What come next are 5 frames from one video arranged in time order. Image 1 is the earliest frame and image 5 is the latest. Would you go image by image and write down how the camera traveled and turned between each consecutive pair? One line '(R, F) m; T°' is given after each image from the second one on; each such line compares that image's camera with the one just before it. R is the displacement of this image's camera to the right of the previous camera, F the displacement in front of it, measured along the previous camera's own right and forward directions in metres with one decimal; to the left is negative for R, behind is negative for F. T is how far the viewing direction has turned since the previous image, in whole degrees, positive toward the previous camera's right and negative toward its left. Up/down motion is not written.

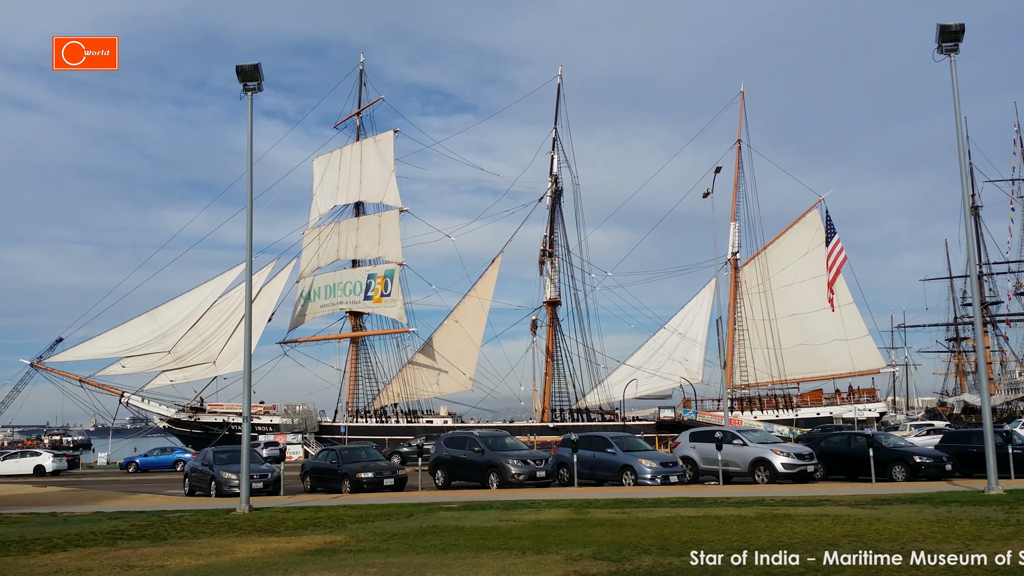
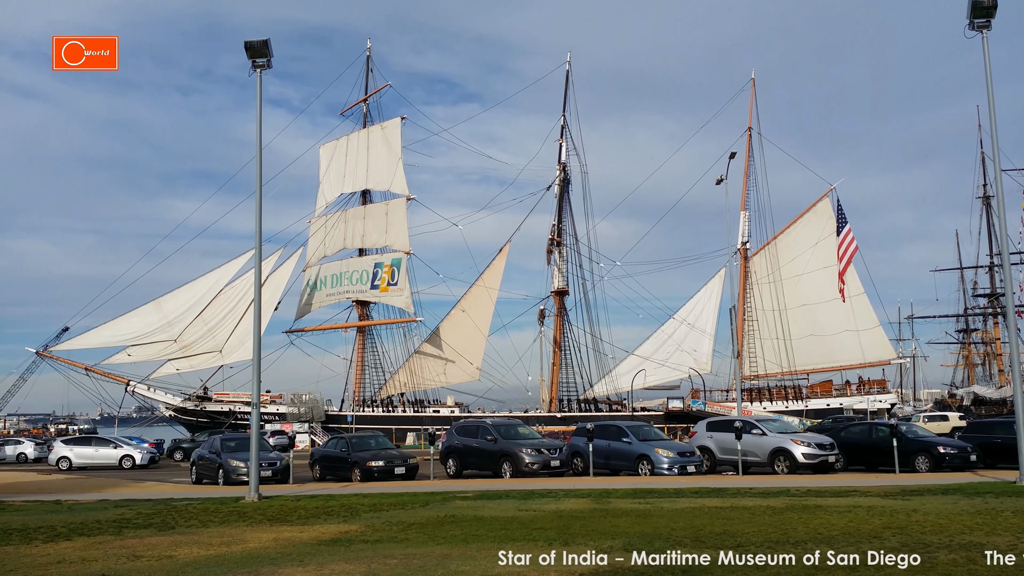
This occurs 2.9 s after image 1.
(-0.2, +0.5) m; 0°
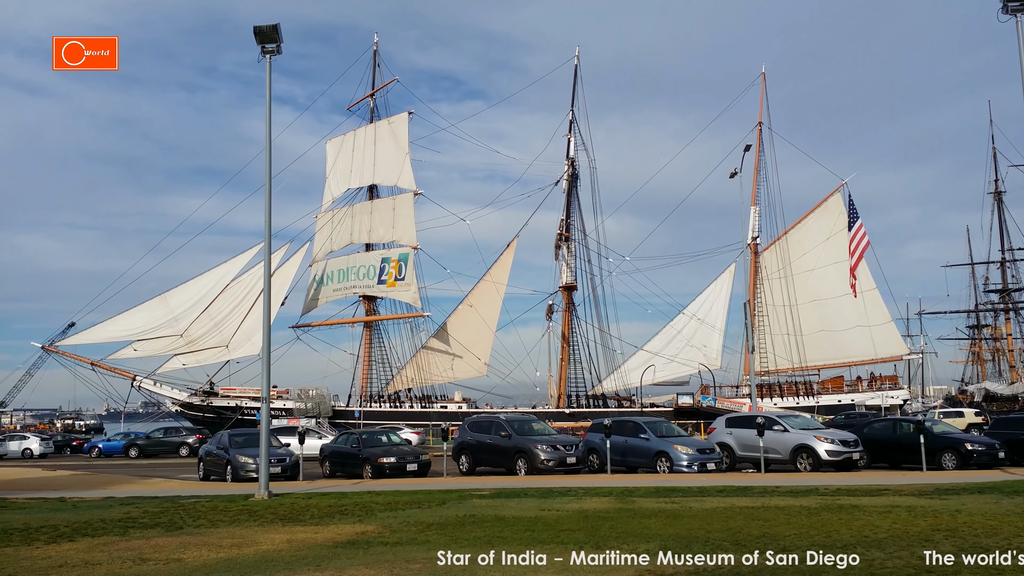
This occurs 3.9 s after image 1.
(-0.3, +0.6) m; 0°
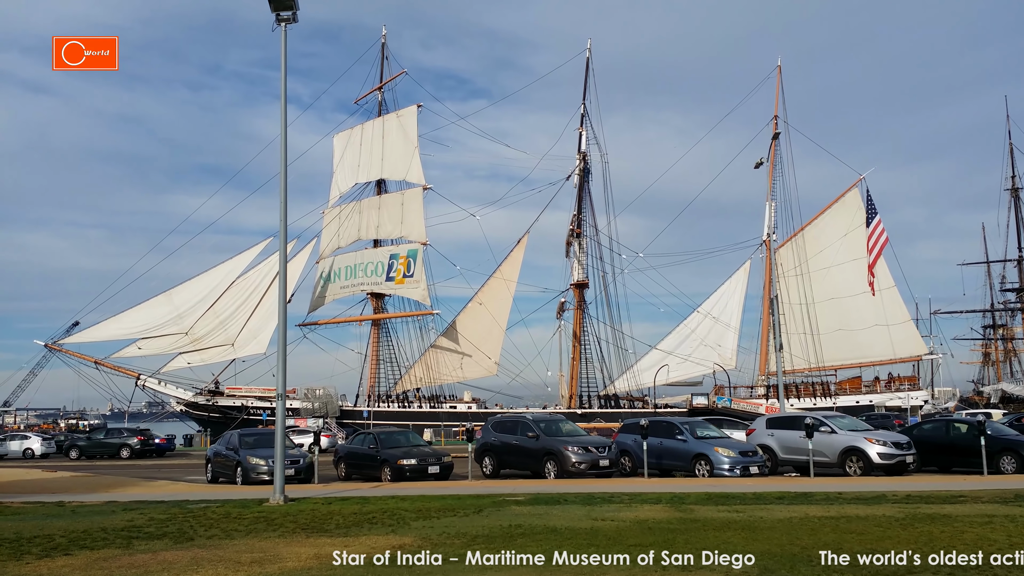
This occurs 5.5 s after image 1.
(-0.6, +1.4) m; 0°
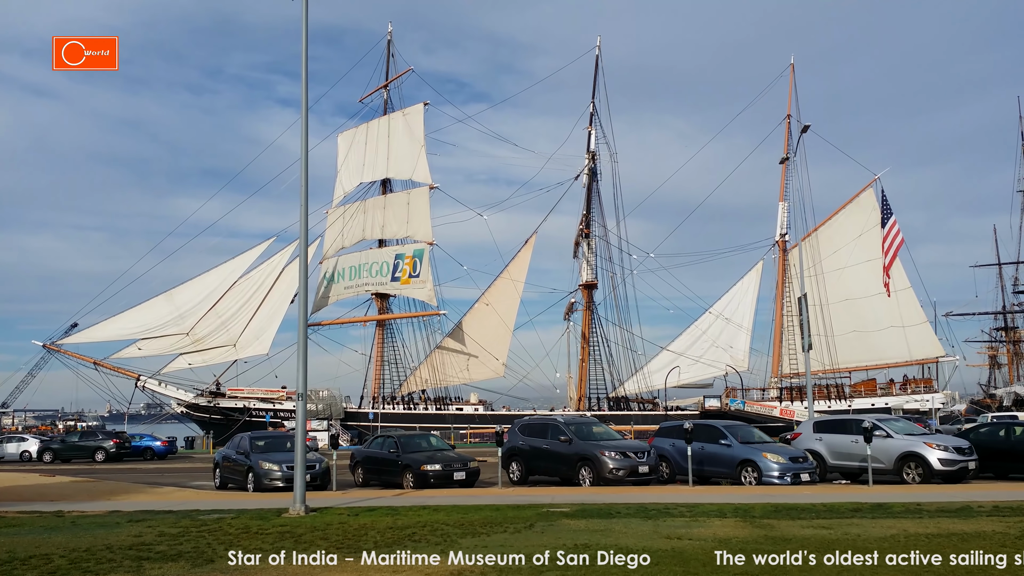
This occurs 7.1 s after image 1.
(-0.8, +1.4) m; 0°
